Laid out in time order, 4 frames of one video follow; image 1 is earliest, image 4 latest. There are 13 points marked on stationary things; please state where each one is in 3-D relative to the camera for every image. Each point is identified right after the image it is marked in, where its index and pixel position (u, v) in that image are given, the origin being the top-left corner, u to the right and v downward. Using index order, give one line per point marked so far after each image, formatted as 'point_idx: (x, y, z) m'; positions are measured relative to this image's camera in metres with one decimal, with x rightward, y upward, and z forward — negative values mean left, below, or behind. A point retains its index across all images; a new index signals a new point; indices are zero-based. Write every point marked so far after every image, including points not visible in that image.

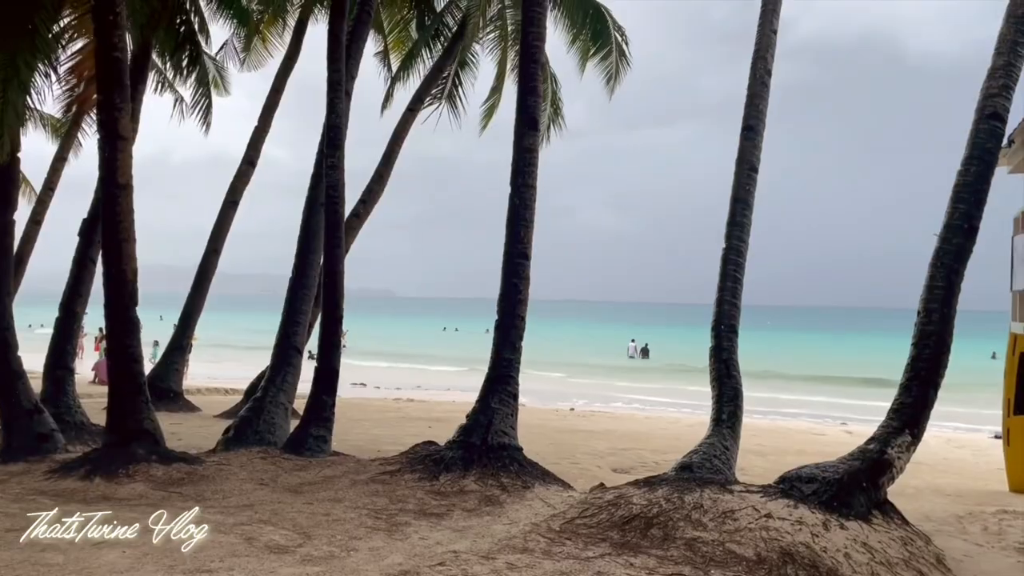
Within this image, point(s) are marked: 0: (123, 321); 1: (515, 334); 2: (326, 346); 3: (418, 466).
0: (-3.1, -0.3, +6.5) m
1: (0.0, -0.4, +7.6) m
2: (-1.8, -0.6, +7.9) m
3: (-0.8, -1.5, +6.9) m
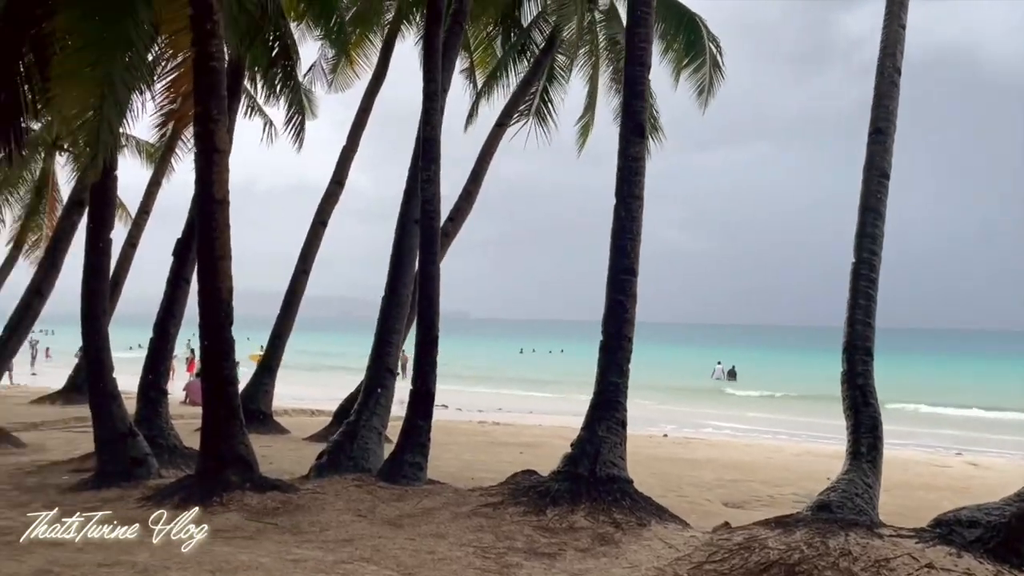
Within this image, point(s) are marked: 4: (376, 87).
0: (-2.2, -0.4, +6.2) m
1: (+1.0, -0.6, +7.1) m
2: (-0.8, -0.7, +7.5) m
3: (+0.1, -1.6, +6.4) m
4: (-2.4, +3.6, +14.7) m
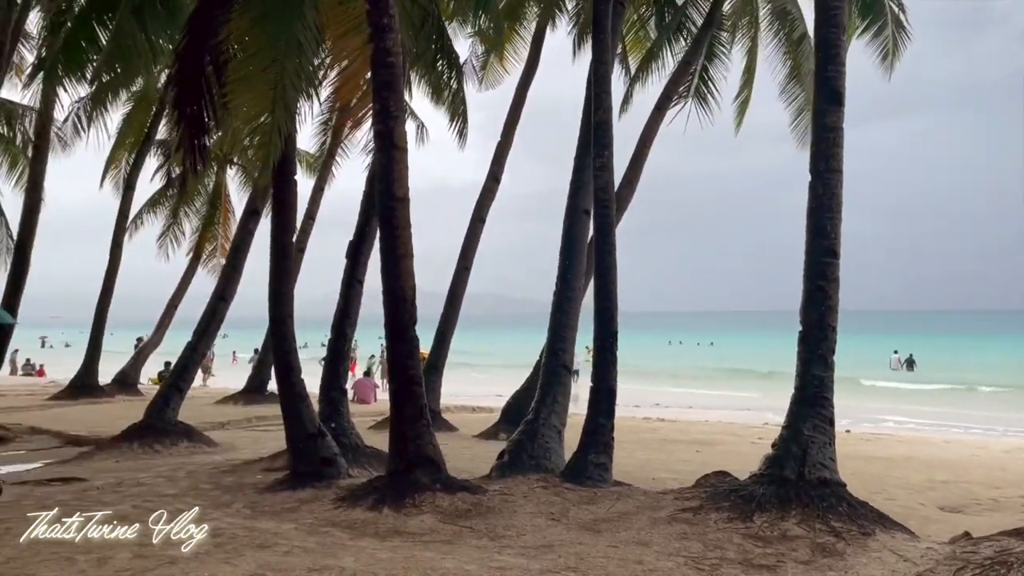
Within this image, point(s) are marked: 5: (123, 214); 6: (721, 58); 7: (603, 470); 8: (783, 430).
0: (-0.8, -0.4, +6.2) m
1: (+2.5, -0.5, +6.5) m
2: (+0.8, -0.7, +7.2) m
3: (+1.5, -1.6, +6.0) m
4: (+0.3, +3.7, +14.5) m
5: (-9.4, +1.7, +19.8) m
6: (+3.5, +3.8, +13.6) m
7: (+0.8, -1.6, +7.0) m
8: (+2.1, -1.1, +6.4) m
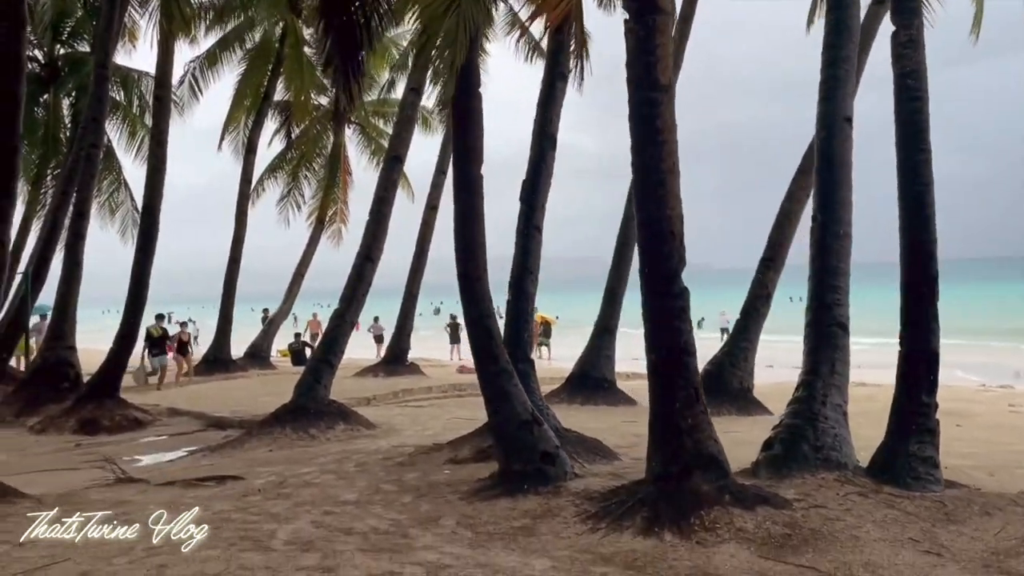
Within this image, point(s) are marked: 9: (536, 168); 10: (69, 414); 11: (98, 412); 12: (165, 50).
0: (+0.8, 0.0, +4.4) m
1: (+4.1, 0.0, +4.3) m
2: (+2.6, -0.2, +5.2) m
3: (+3.2, -1.1, +3.9) m
4: (+2.8, +4.5, +12.3) m
5: (-6.1, +2.5, +18.8) m
6: (+5.8, +4.7, +11.0) m
7: (+2.6, -1.1, +5.1) m
8: (+3.8, -0.6, +4.2) m
9: (+0.2, +1.2, +8.3) m
10: (-5.2, -1.5, +9.7) m
11: (-4.9, -1.5, +9.8) m
12: (-4.4, +3.0, +10.3) m
